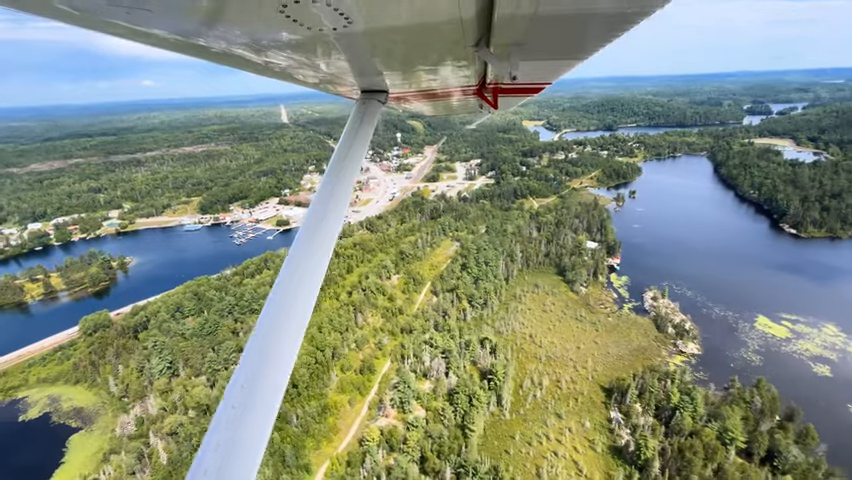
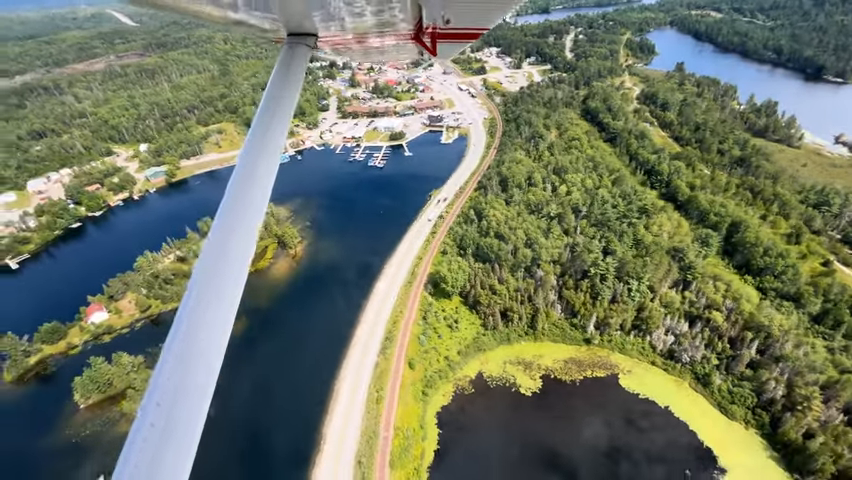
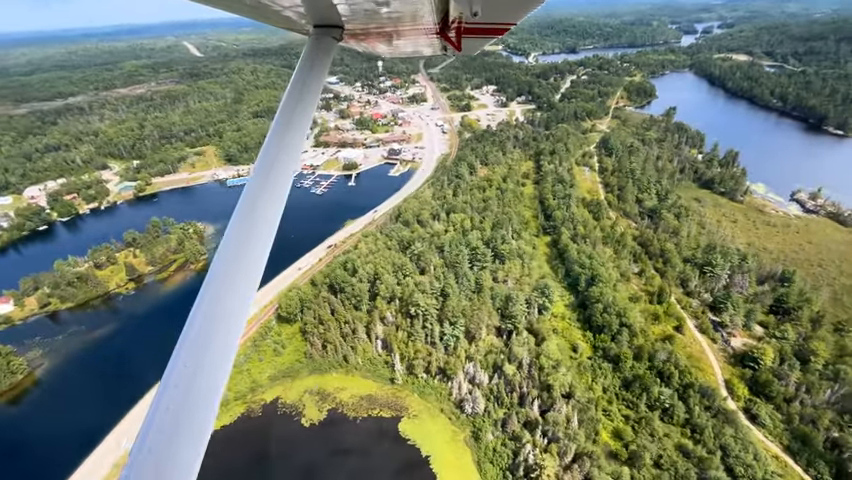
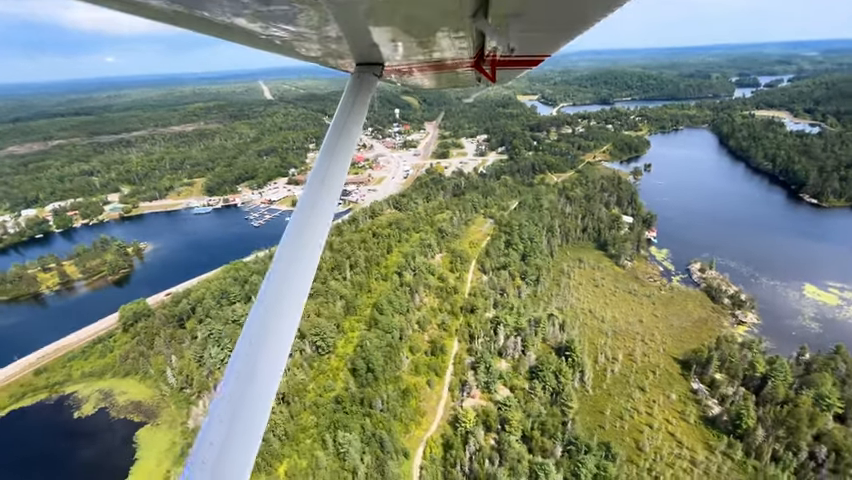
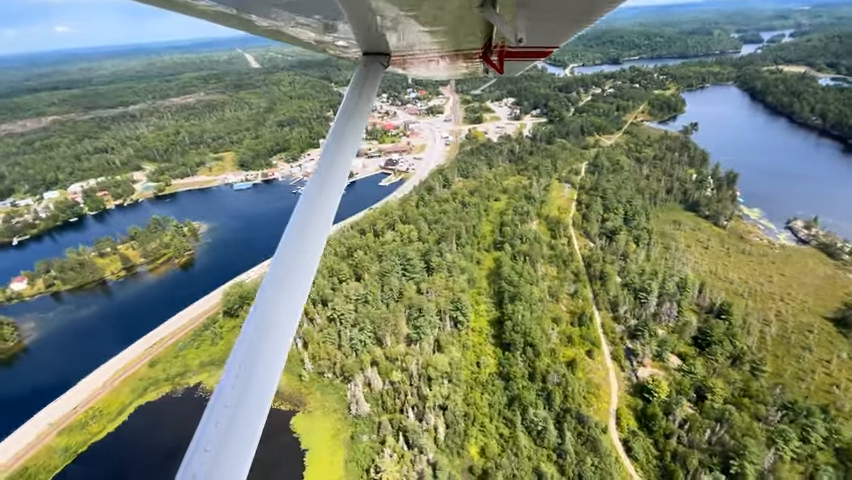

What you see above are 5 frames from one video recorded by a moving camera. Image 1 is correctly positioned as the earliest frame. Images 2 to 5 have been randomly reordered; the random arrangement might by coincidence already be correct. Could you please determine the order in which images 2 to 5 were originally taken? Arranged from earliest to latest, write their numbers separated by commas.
4, 5, 3, 2
